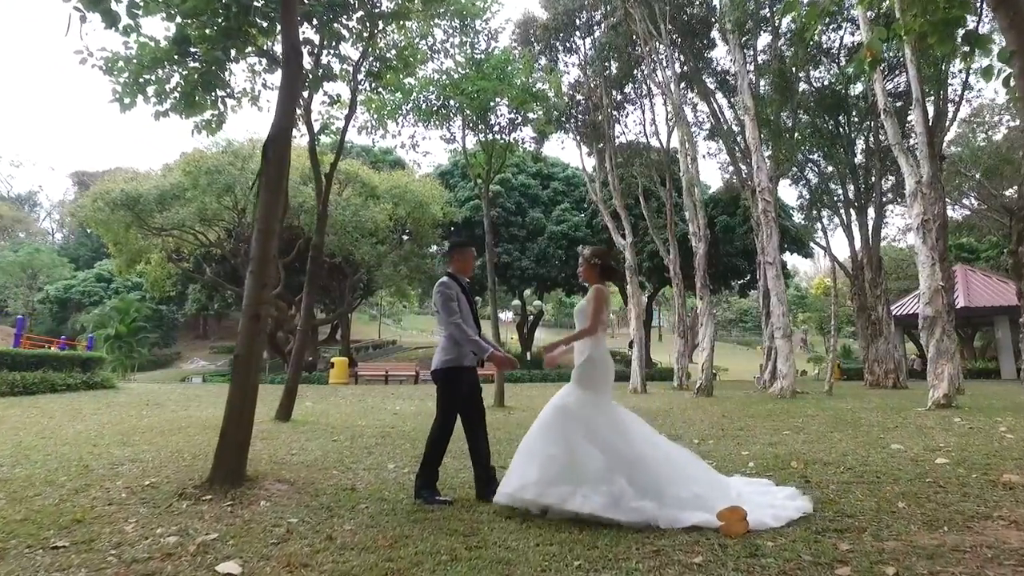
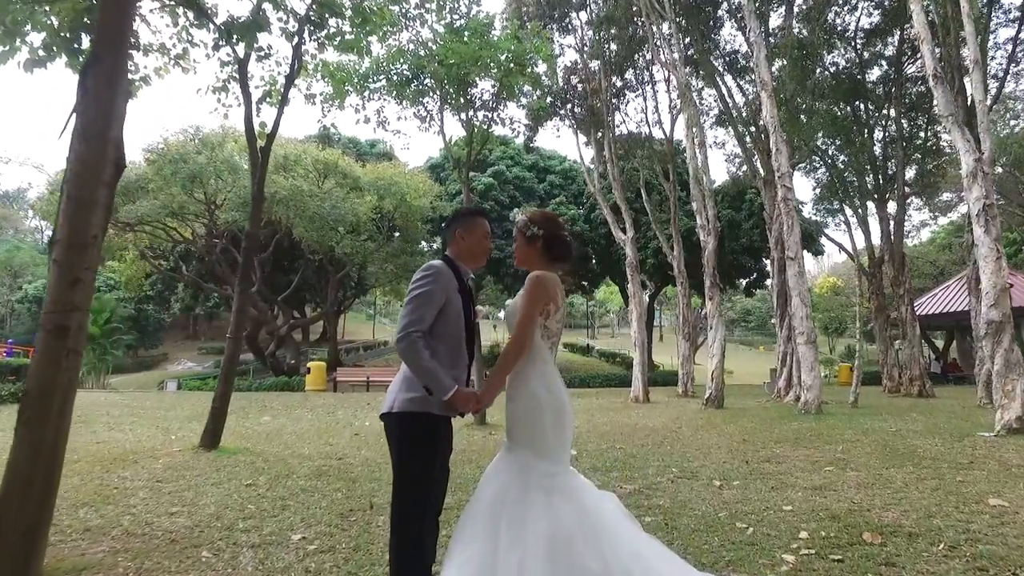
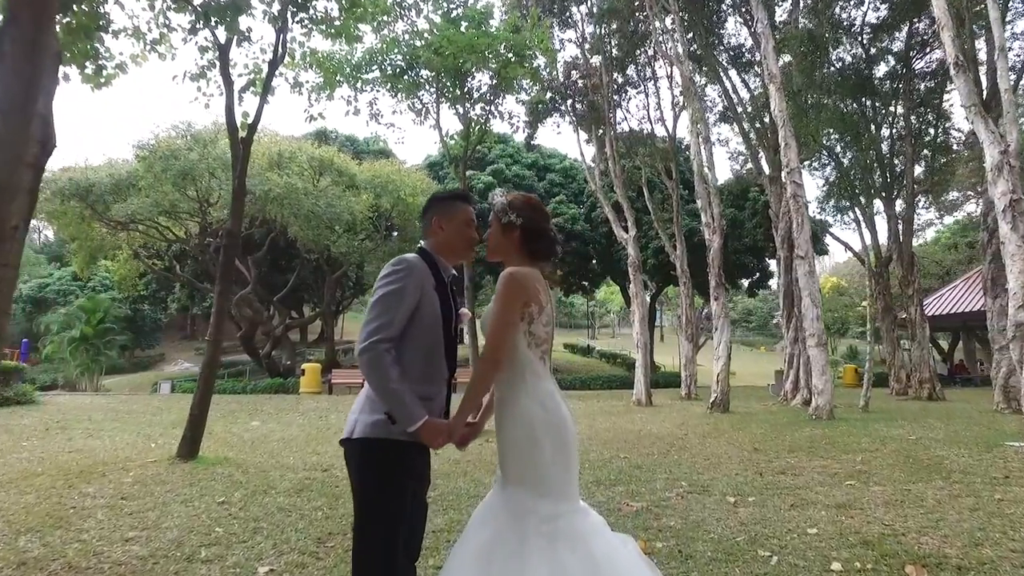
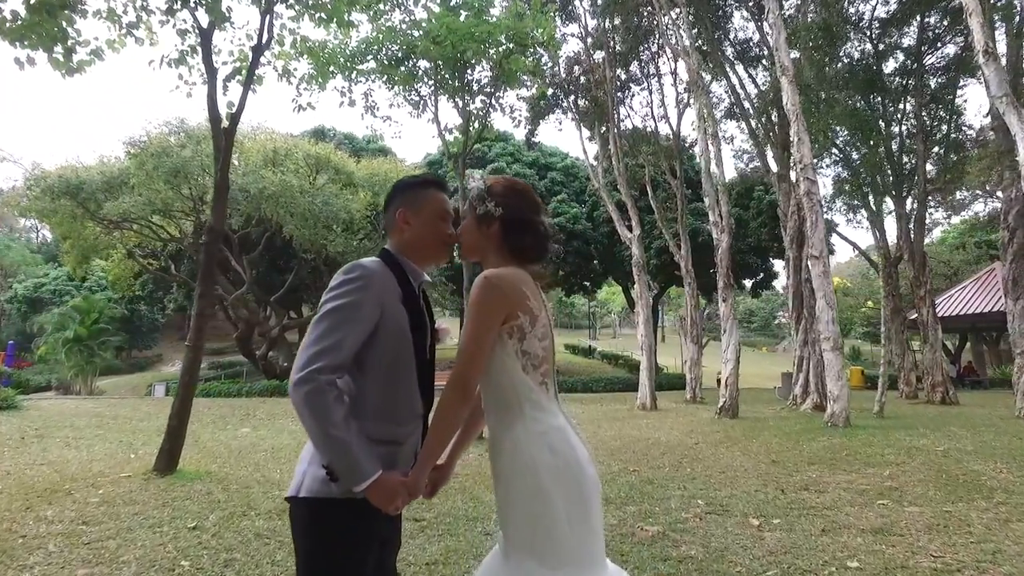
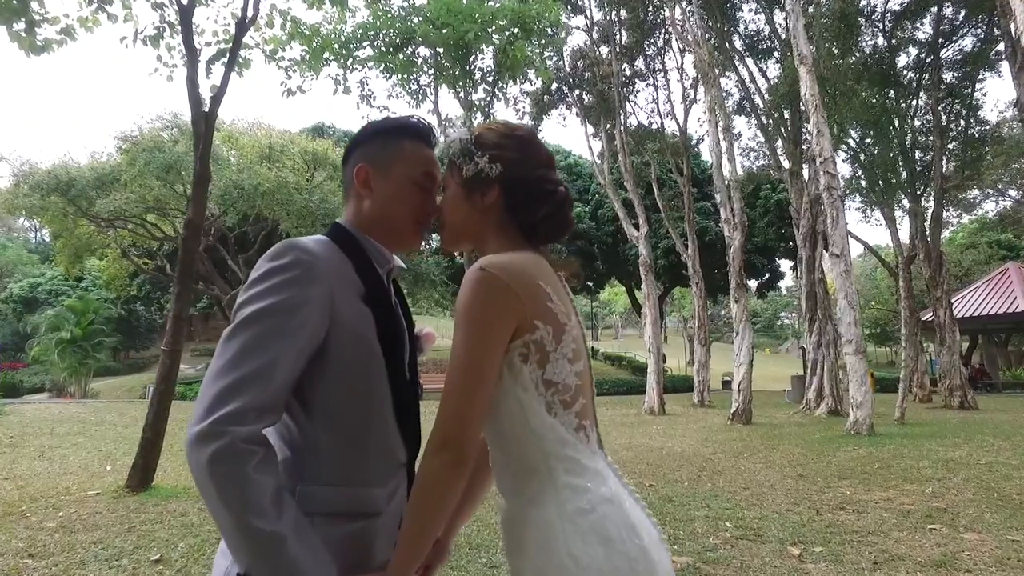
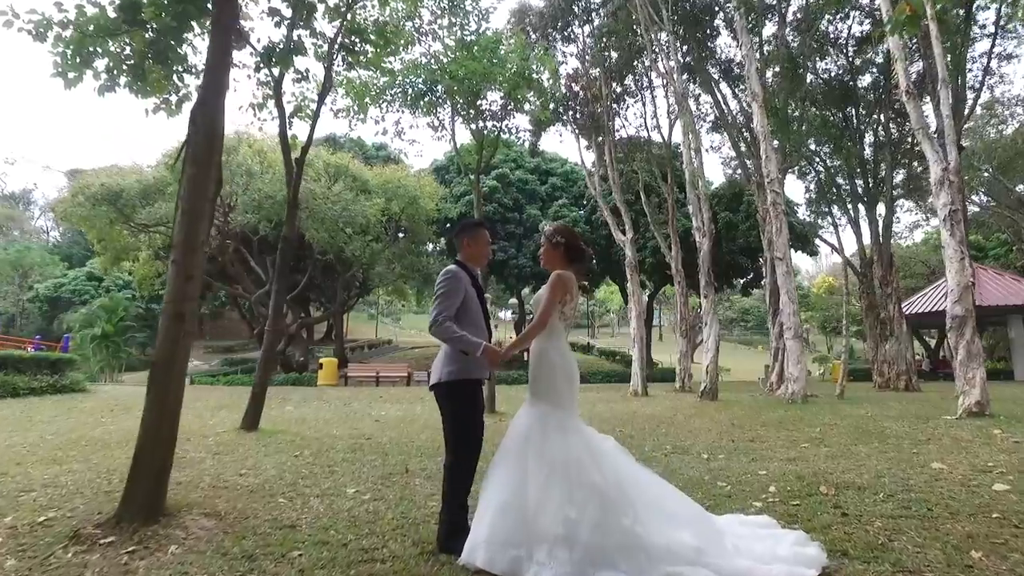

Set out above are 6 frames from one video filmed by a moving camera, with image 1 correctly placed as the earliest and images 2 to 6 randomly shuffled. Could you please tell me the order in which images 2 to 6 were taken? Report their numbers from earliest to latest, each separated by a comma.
6, 2, 3, 4, 5
